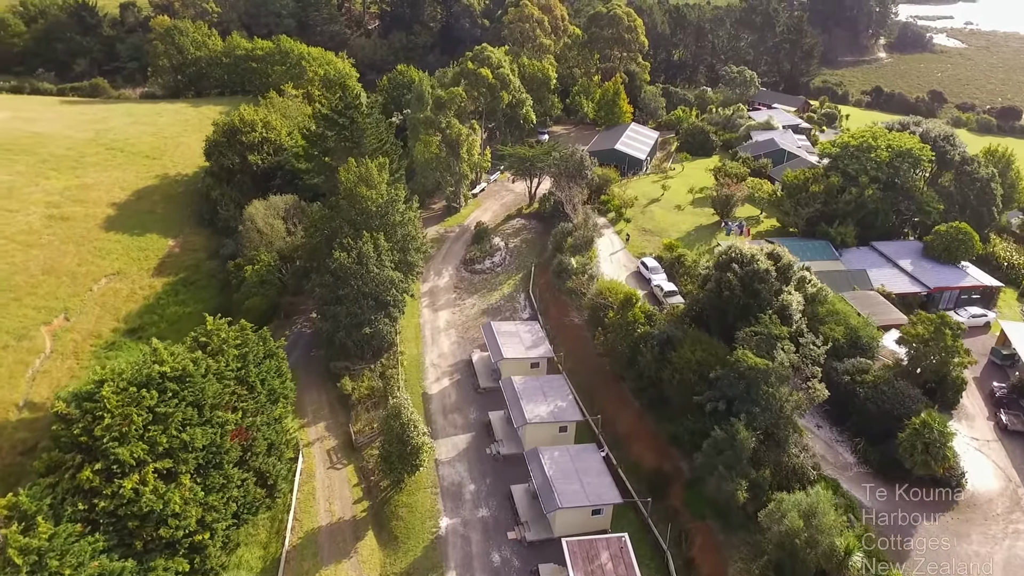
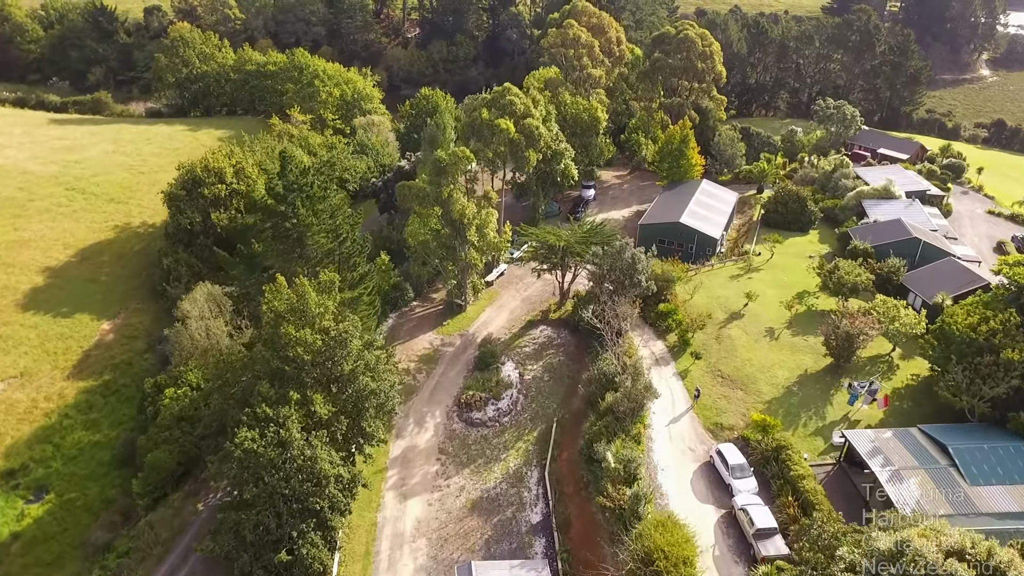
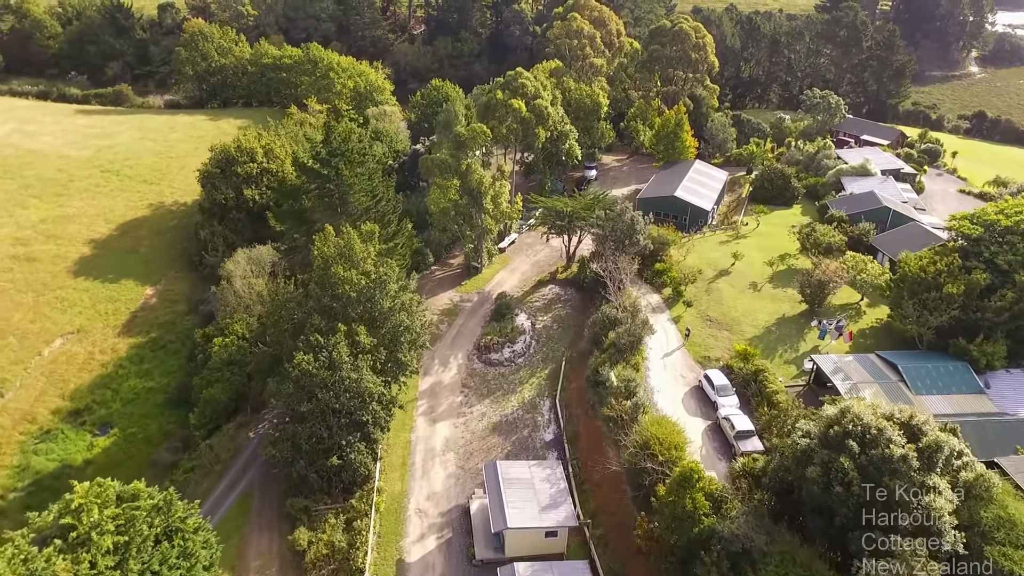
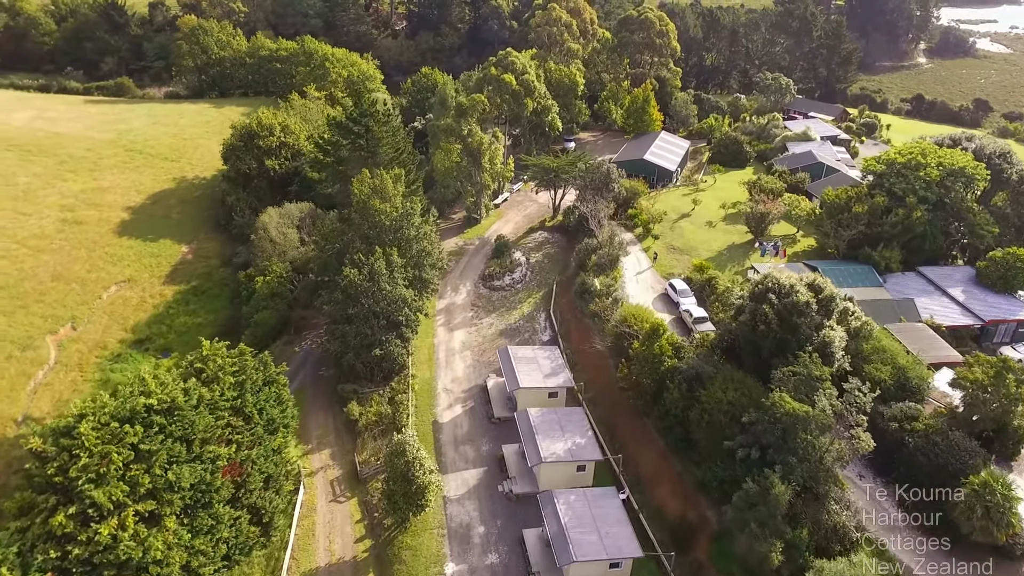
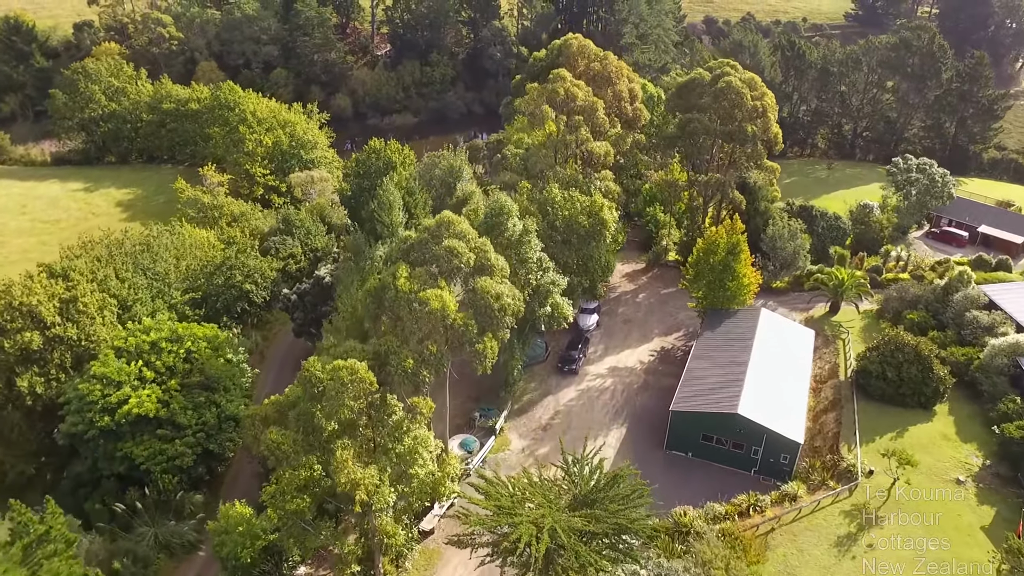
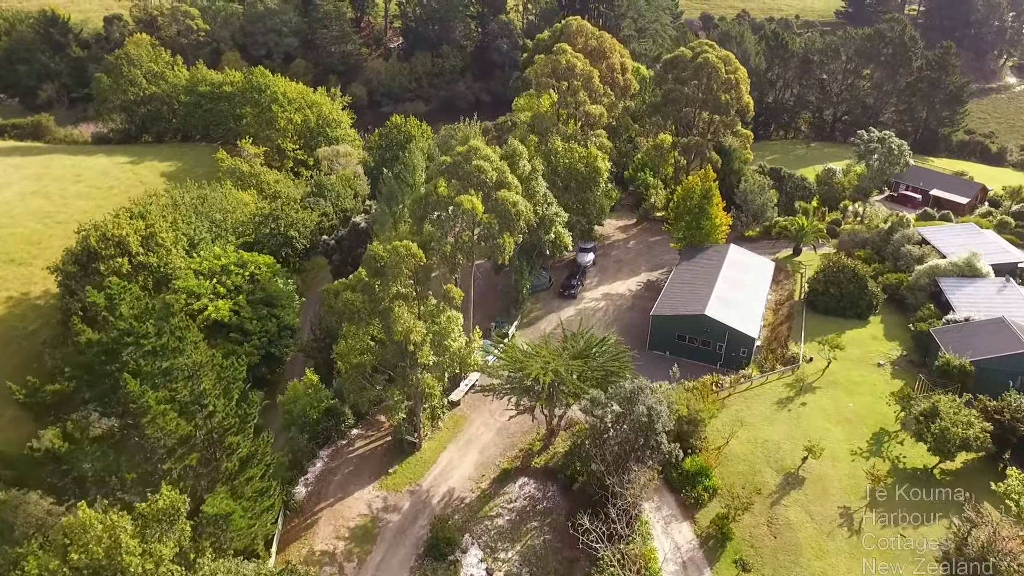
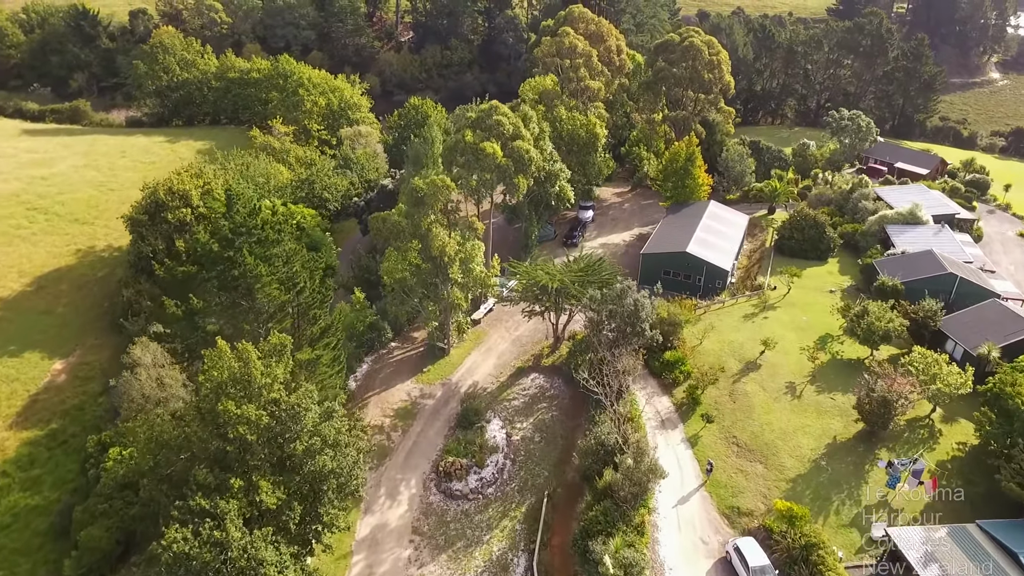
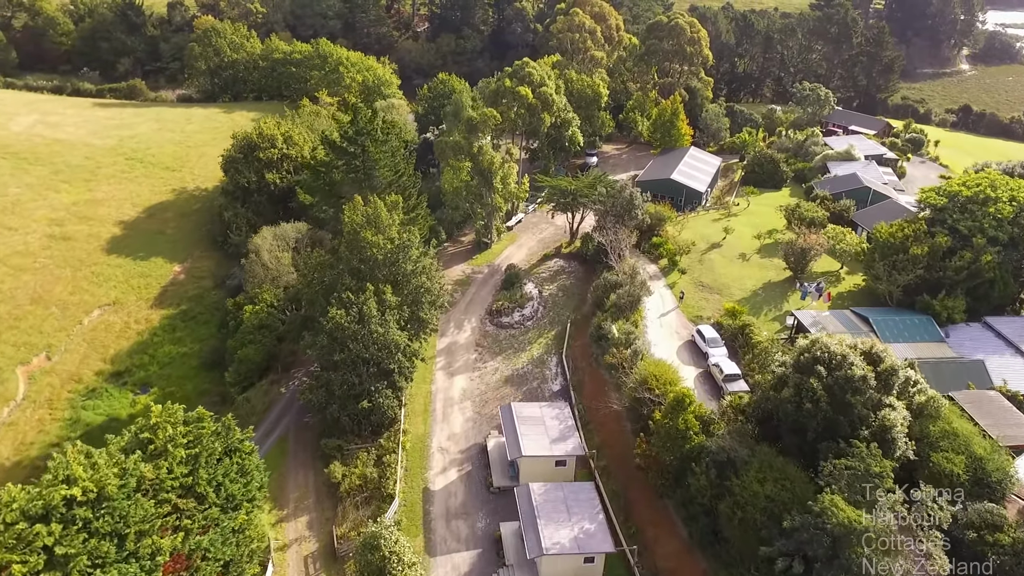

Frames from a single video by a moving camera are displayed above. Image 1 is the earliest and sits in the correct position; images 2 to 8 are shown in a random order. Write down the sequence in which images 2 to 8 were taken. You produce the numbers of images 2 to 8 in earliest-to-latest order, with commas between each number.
4, 8, 3, 2, 7, 6, 5
